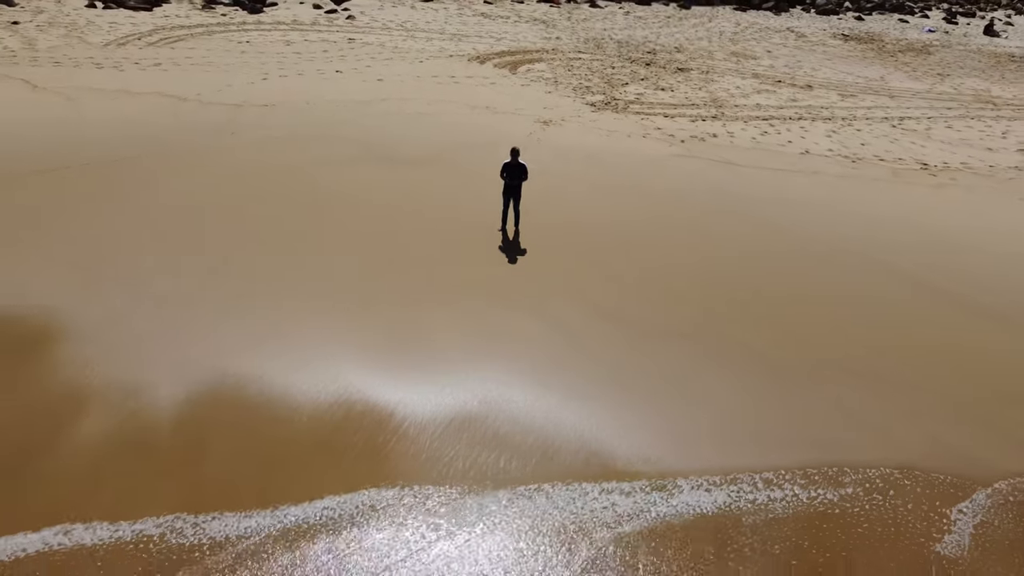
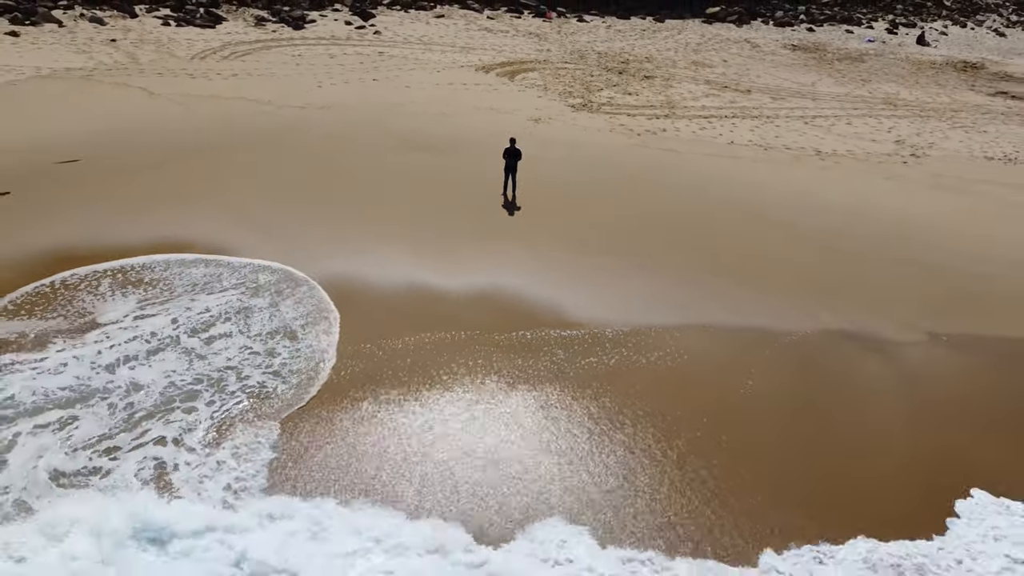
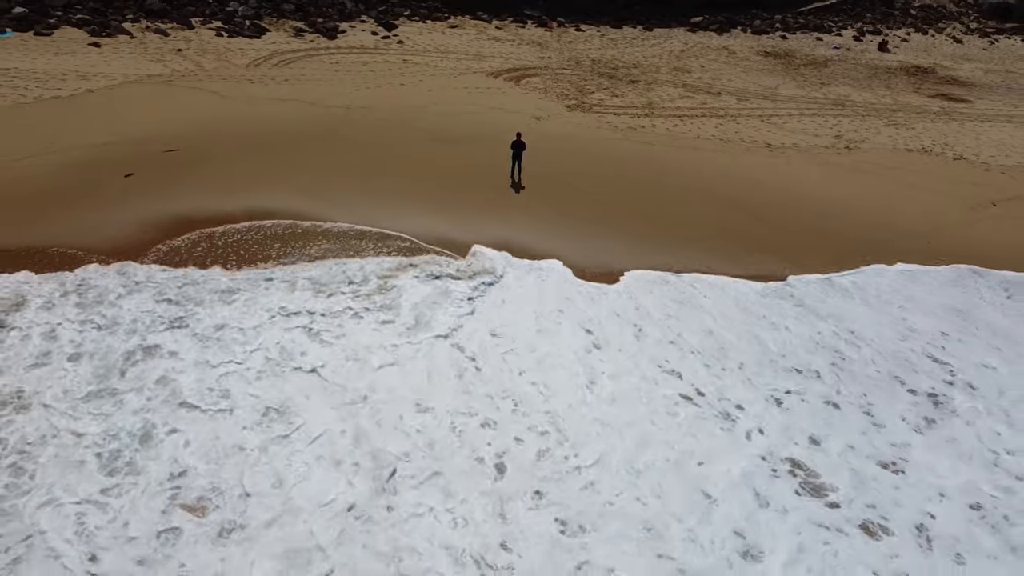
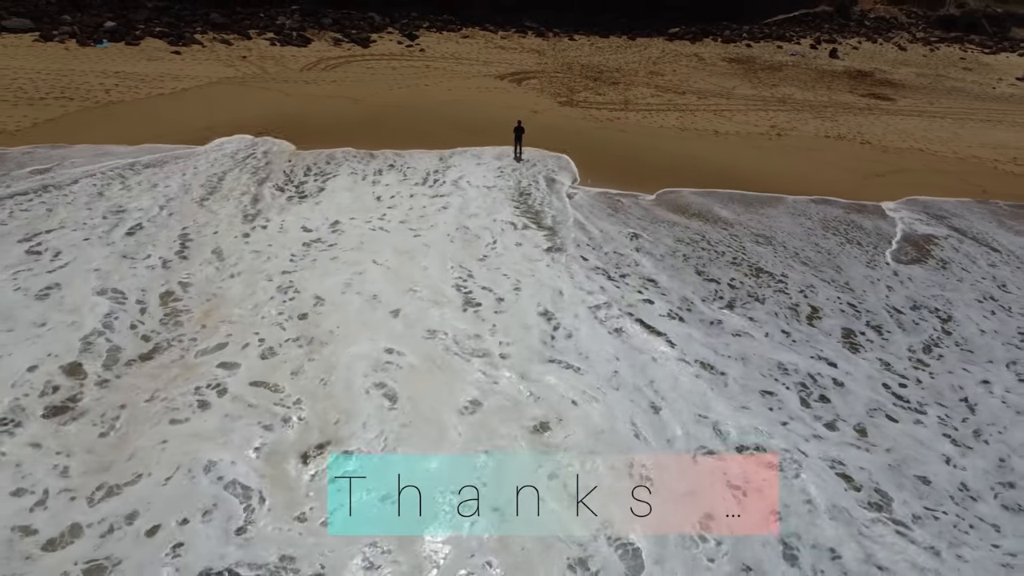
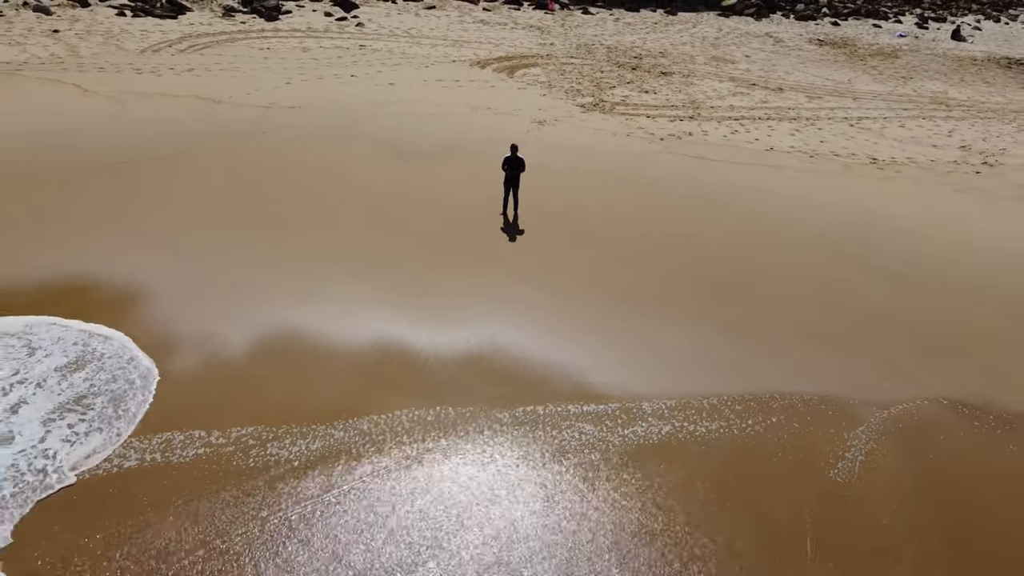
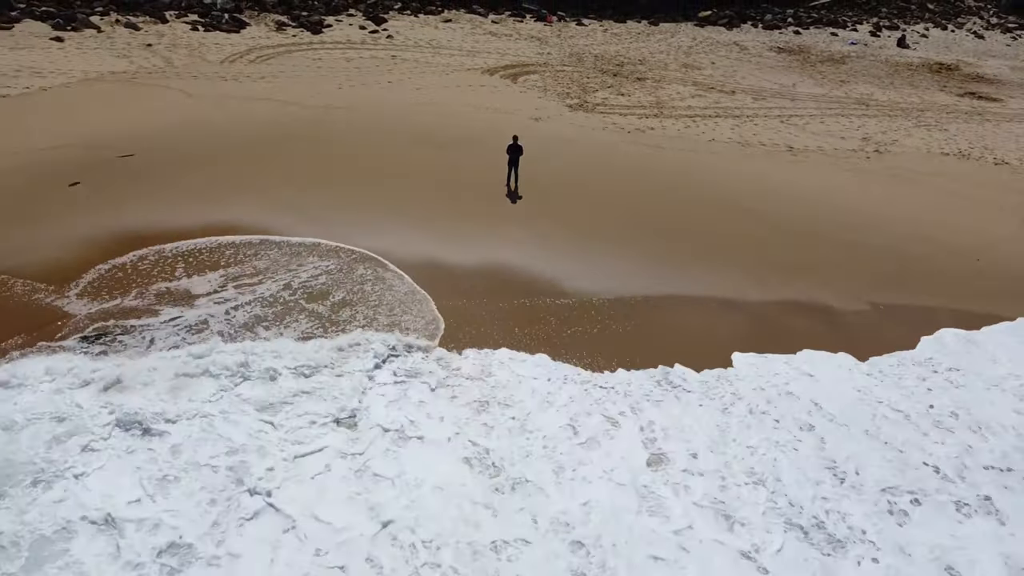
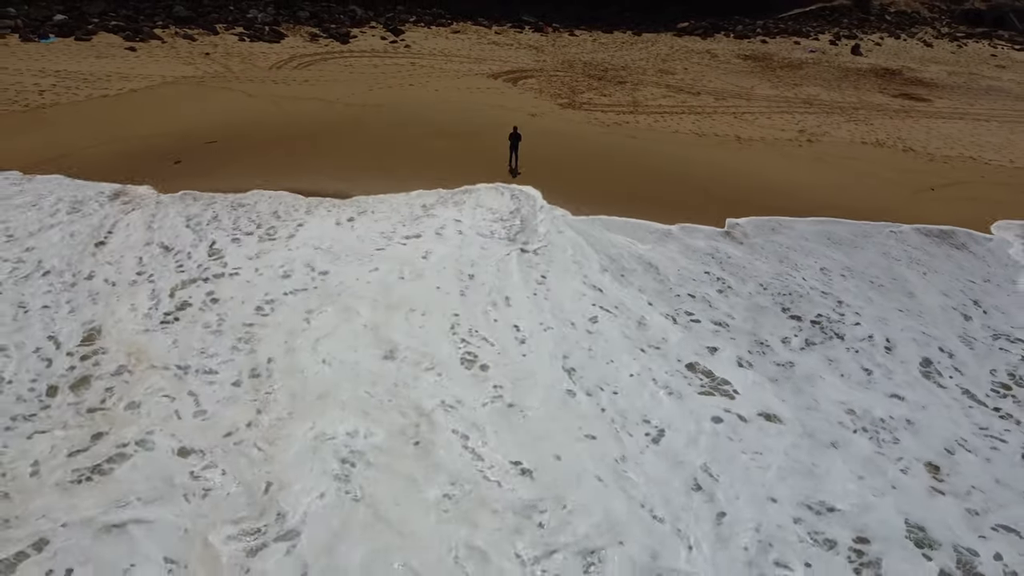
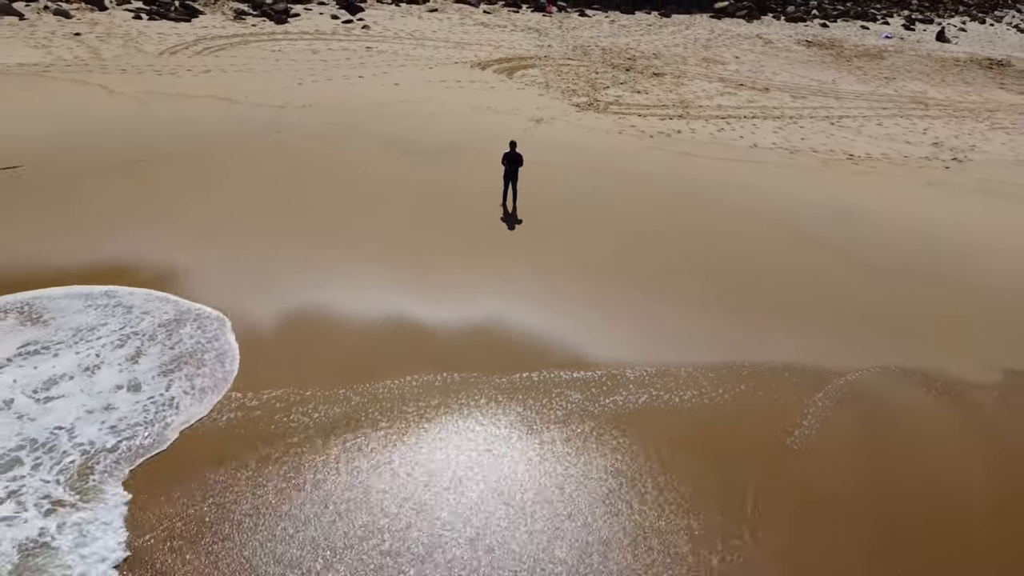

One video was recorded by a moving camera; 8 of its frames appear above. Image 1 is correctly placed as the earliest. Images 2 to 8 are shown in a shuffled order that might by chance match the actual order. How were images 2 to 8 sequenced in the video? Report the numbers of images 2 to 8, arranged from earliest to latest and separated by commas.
5, 8, 2, 6, 3, 7, 4
